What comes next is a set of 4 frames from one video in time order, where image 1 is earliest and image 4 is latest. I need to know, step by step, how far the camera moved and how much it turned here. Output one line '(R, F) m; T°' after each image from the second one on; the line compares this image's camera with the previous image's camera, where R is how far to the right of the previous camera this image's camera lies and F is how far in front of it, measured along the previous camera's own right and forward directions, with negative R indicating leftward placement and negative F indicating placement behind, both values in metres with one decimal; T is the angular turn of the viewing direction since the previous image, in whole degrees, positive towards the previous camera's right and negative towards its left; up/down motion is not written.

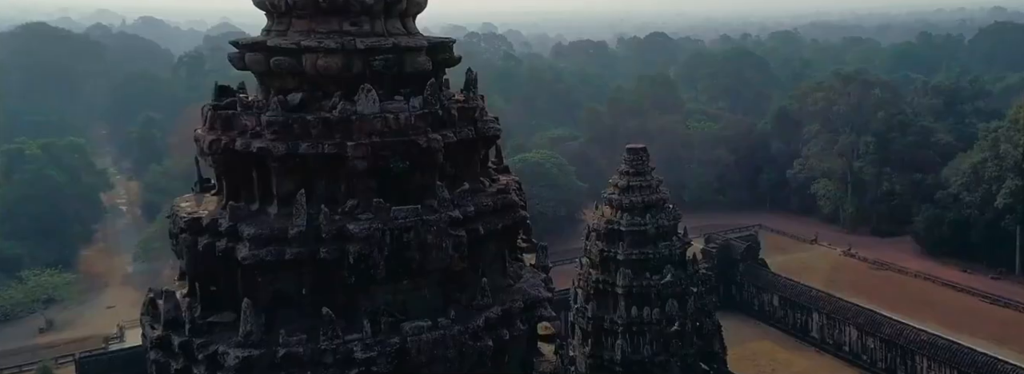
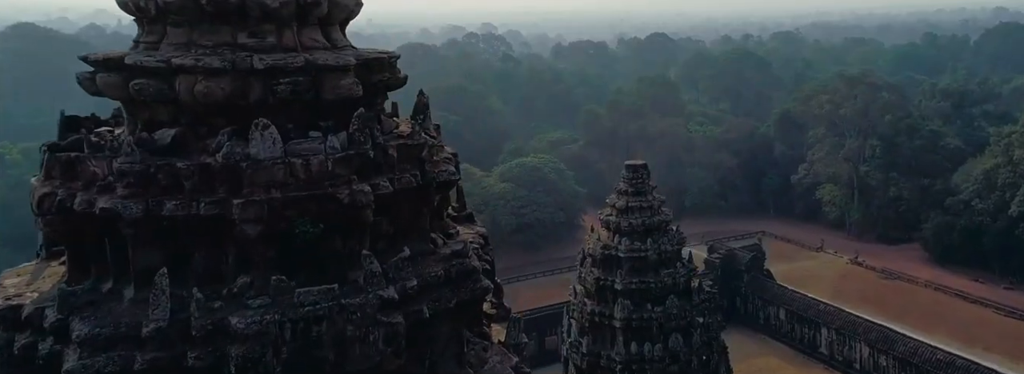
(+0.2, +1.2) m; 0°
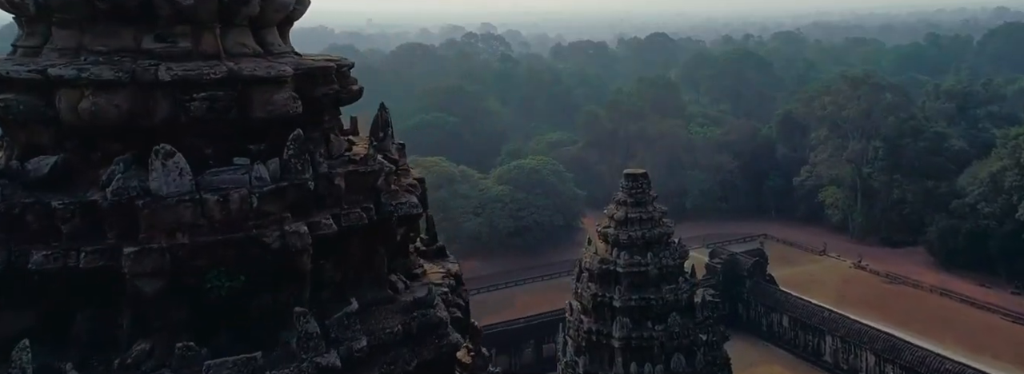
(+0.1, +0.7) m; 0°
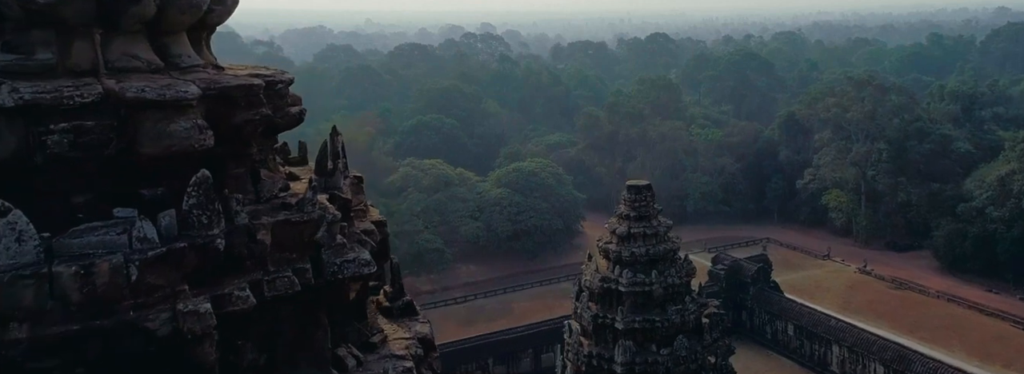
(+0.1, +0.7) m; 0°
